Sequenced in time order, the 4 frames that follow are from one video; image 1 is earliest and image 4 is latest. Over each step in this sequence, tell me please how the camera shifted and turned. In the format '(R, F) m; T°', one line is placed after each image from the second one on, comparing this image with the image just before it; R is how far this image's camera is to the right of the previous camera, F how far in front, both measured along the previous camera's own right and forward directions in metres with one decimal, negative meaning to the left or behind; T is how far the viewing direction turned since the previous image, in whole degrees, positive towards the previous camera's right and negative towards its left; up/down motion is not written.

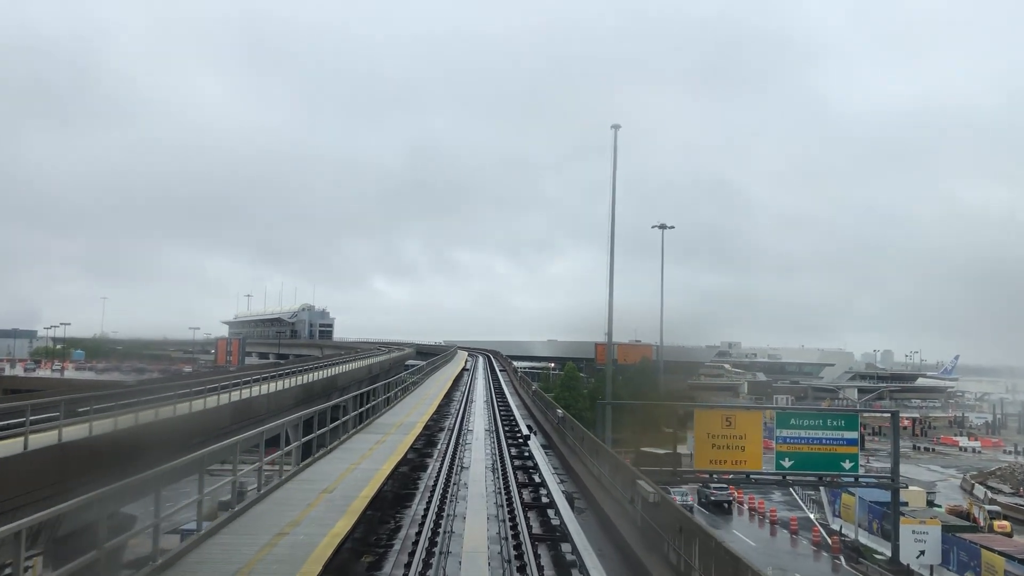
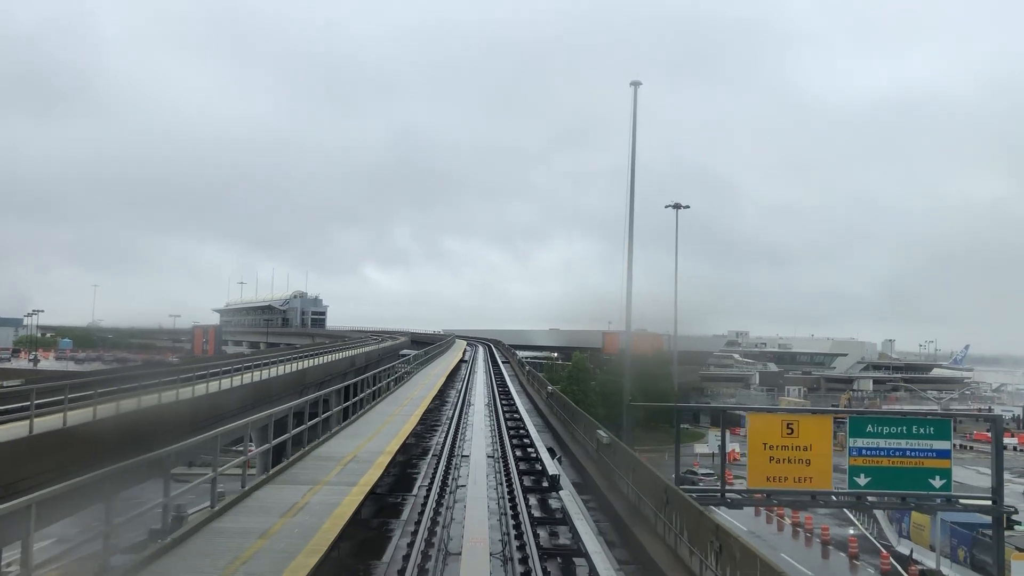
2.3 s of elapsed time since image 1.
(-0.1, +1.6) m; 0°
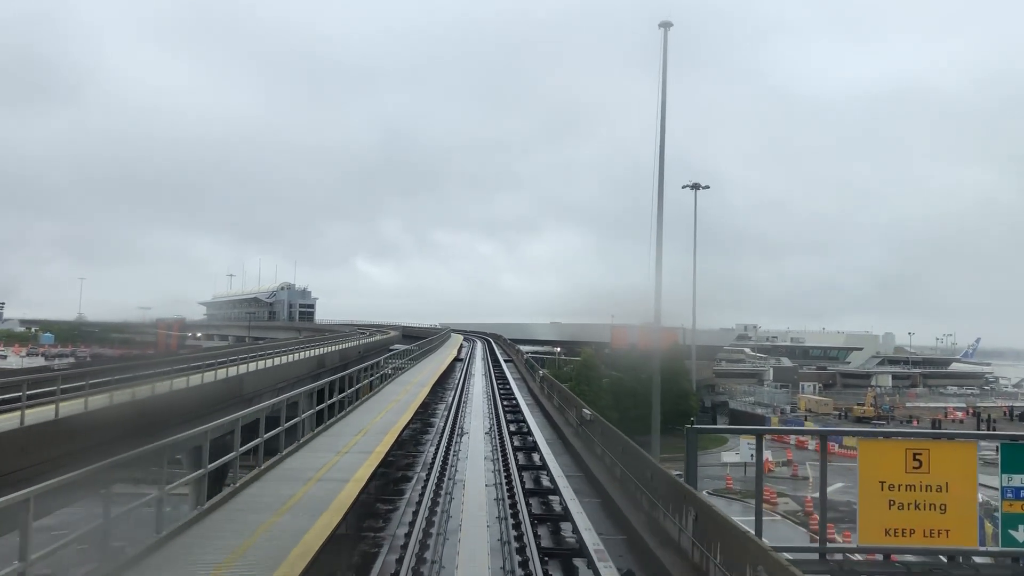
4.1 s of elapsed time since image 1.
(-0.1, +1.9) m; 0°
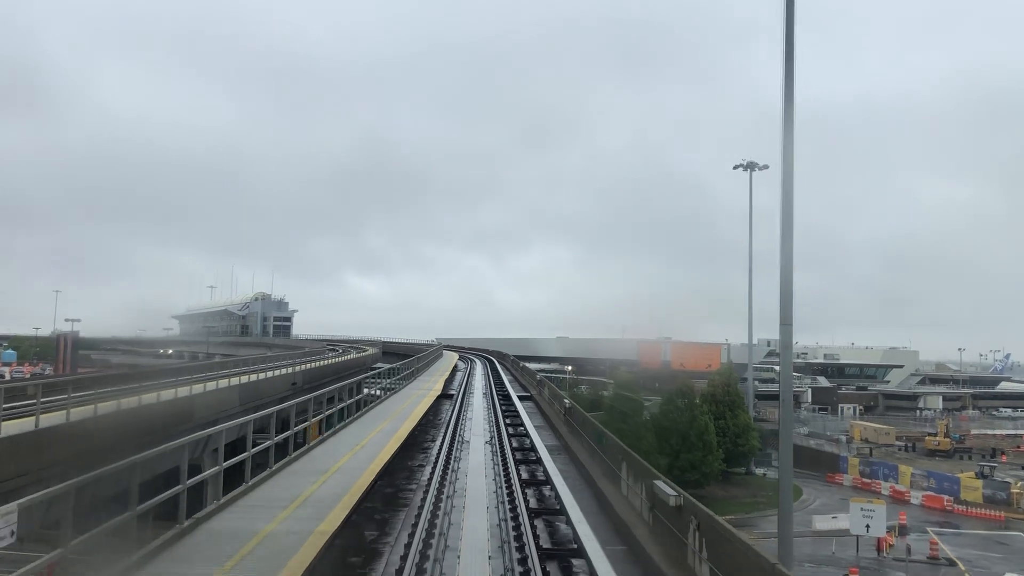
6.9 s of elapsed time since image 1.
(-0.2, +3.8) m; 0°
